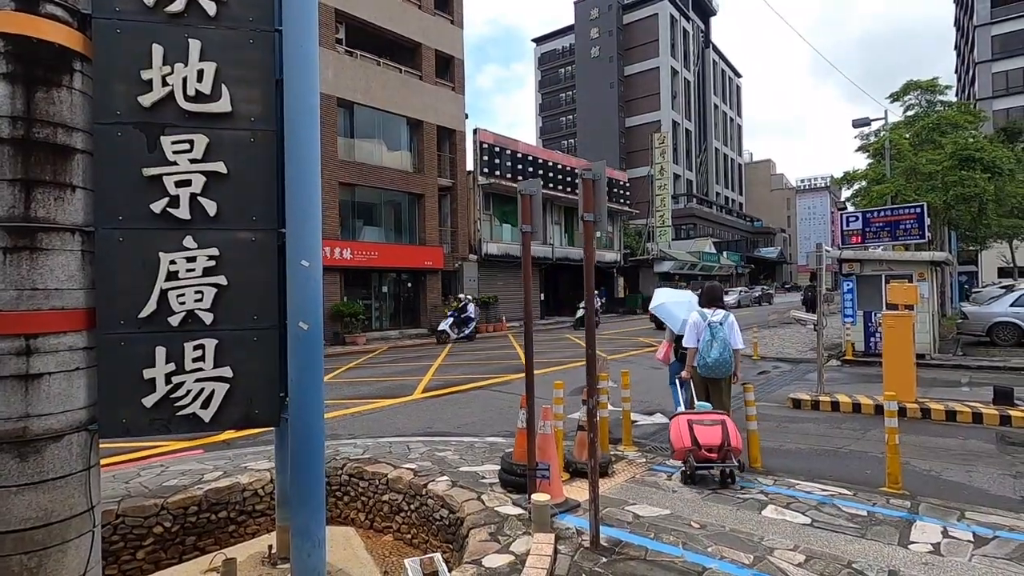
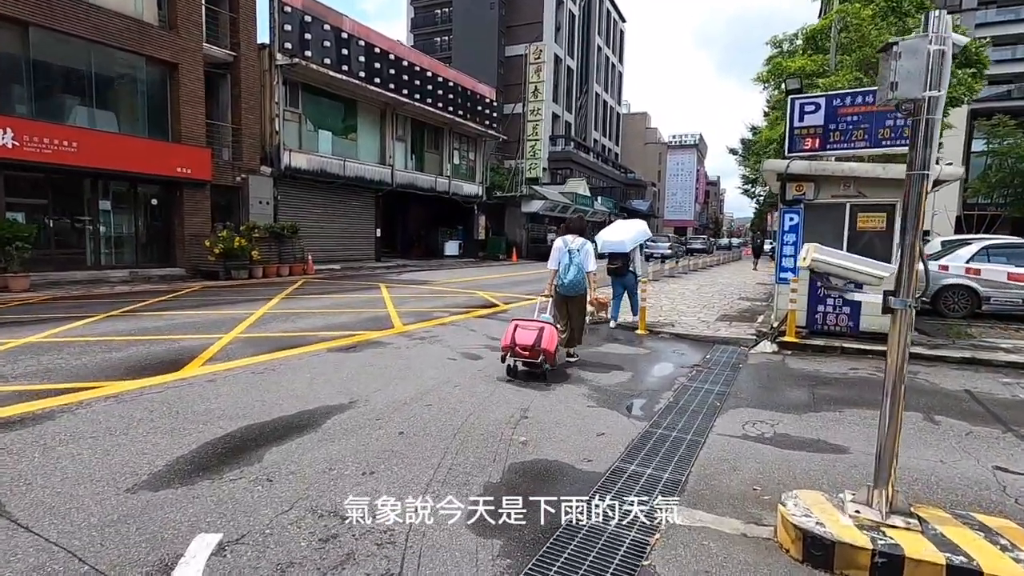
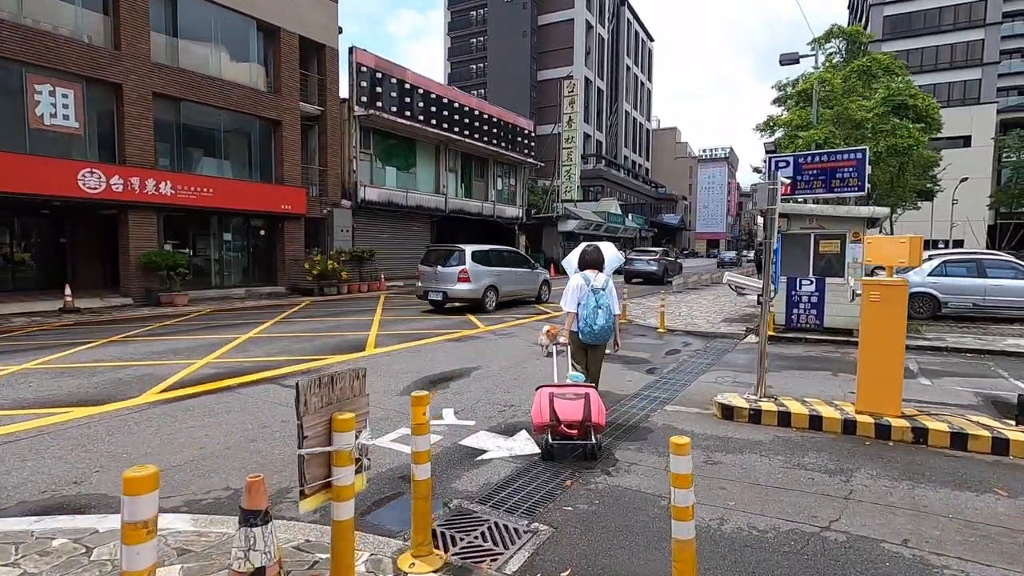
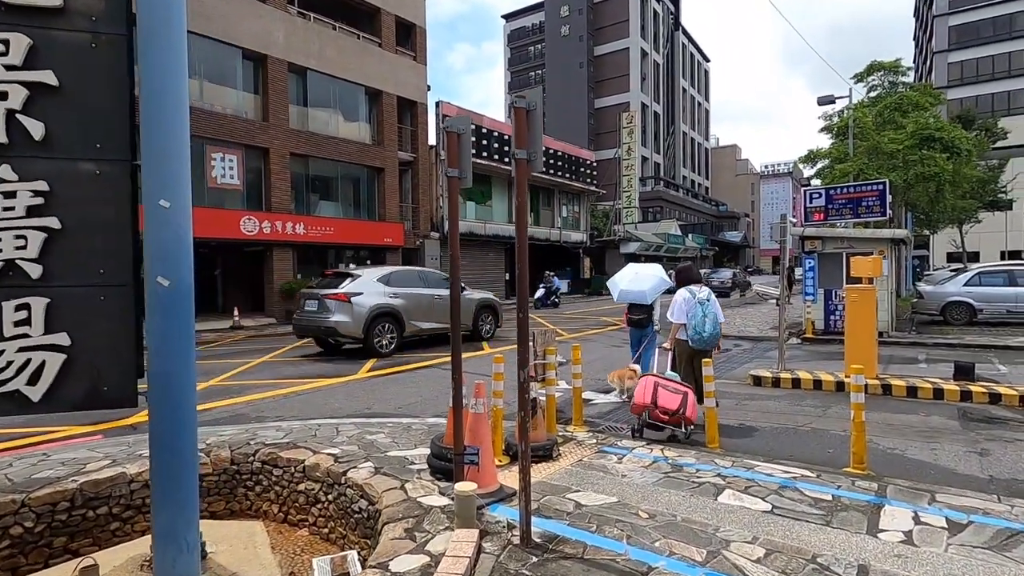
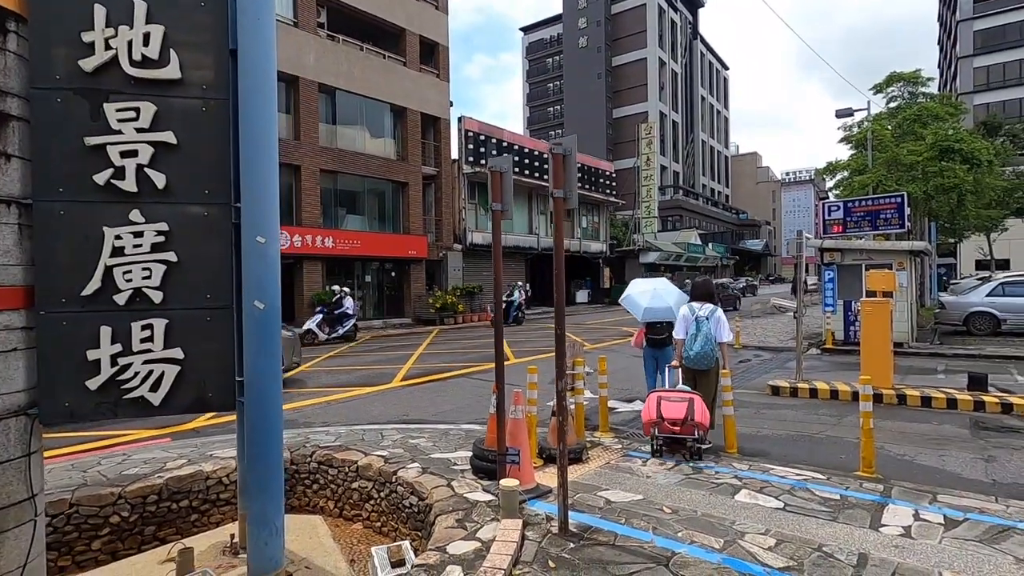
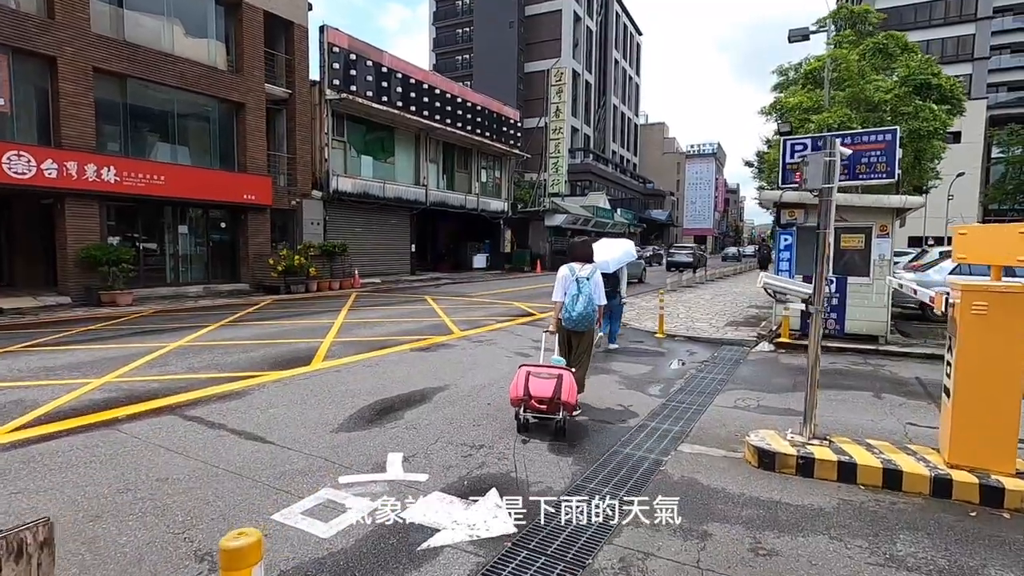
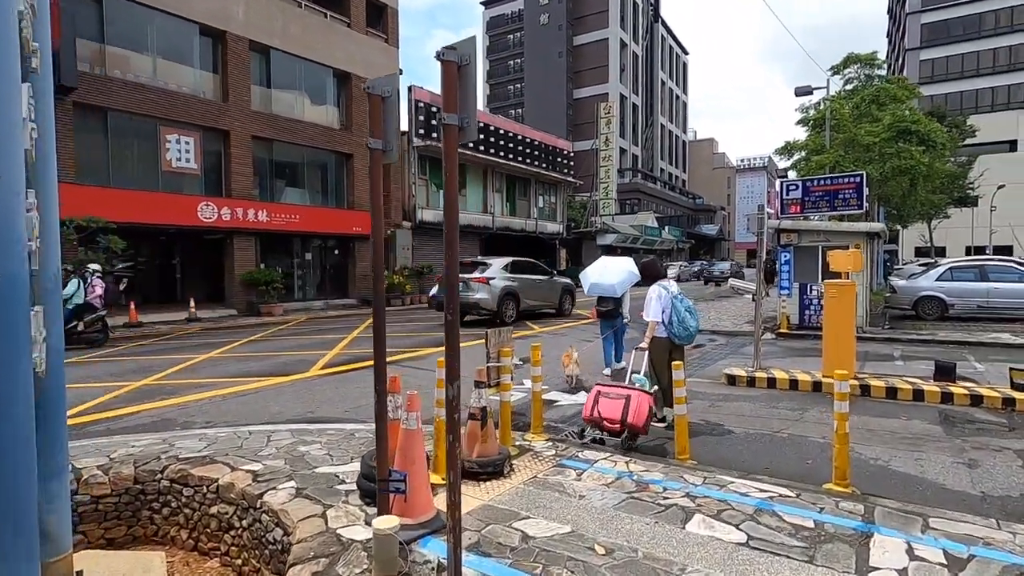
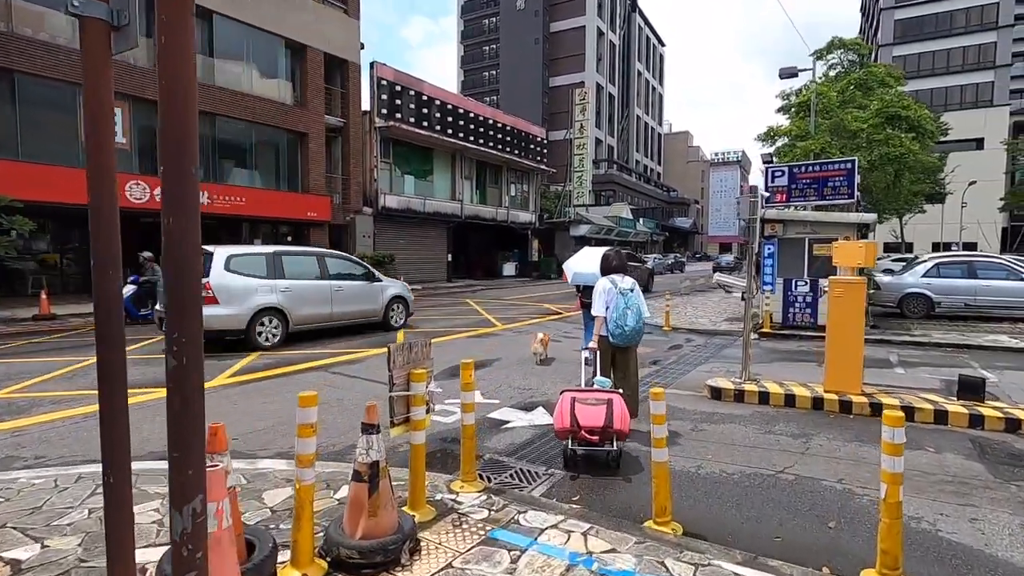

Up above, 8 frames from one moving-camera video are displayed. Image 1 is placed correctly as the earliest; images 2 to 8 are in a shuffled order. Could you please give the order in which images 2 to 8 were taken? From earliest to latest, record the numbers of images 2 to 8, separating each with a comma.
5, 4, 7, 8, 3, 6, 2
